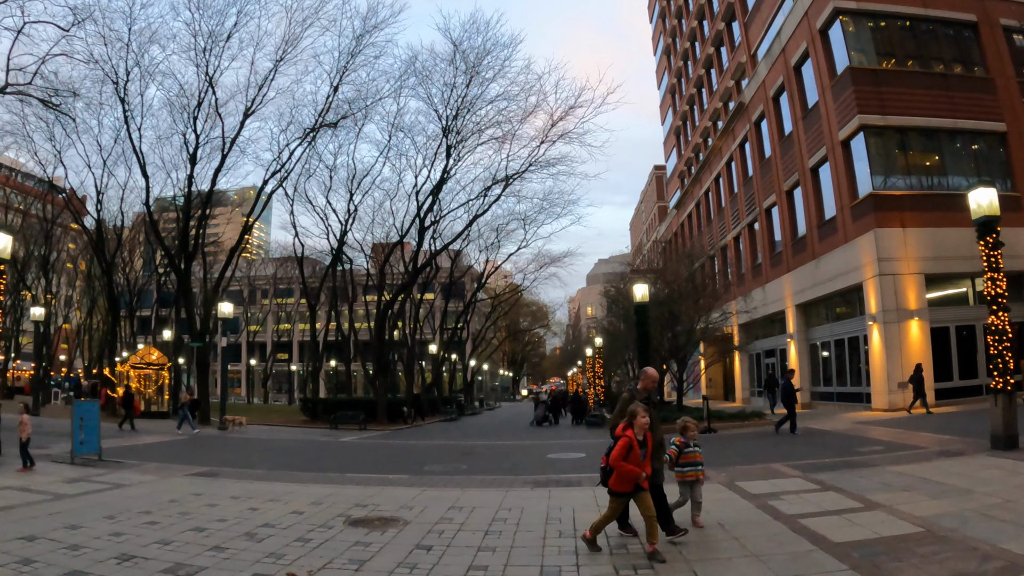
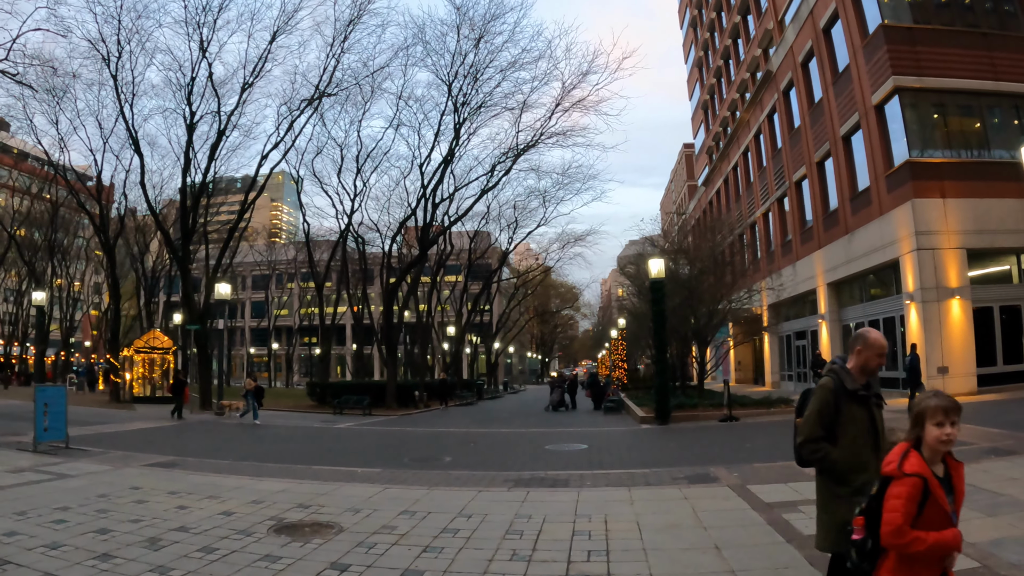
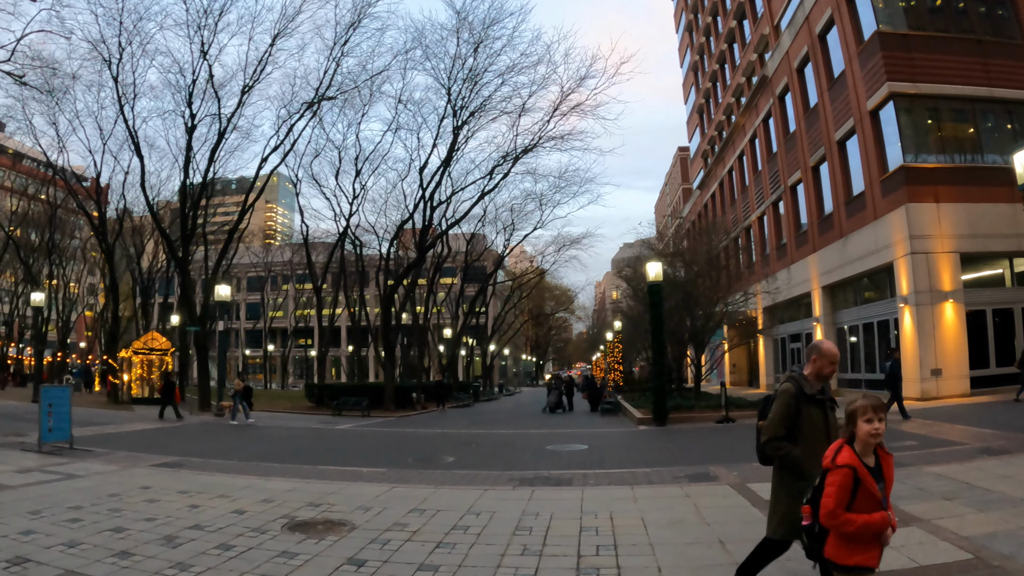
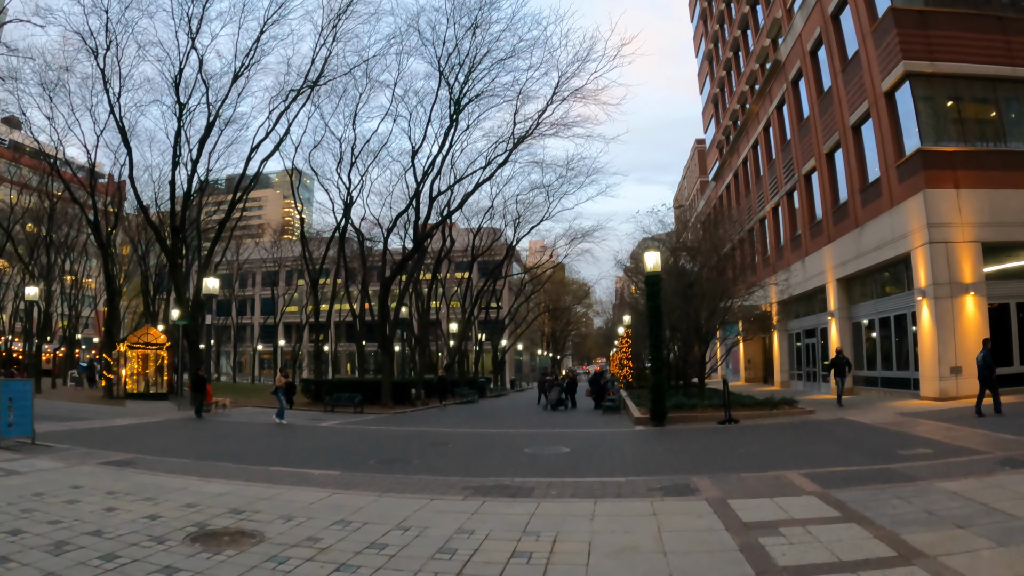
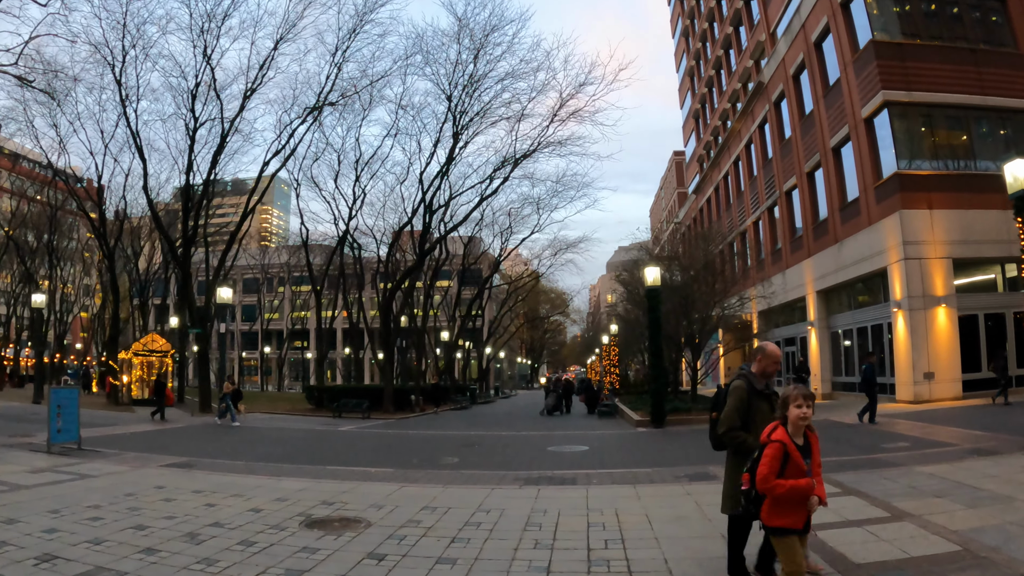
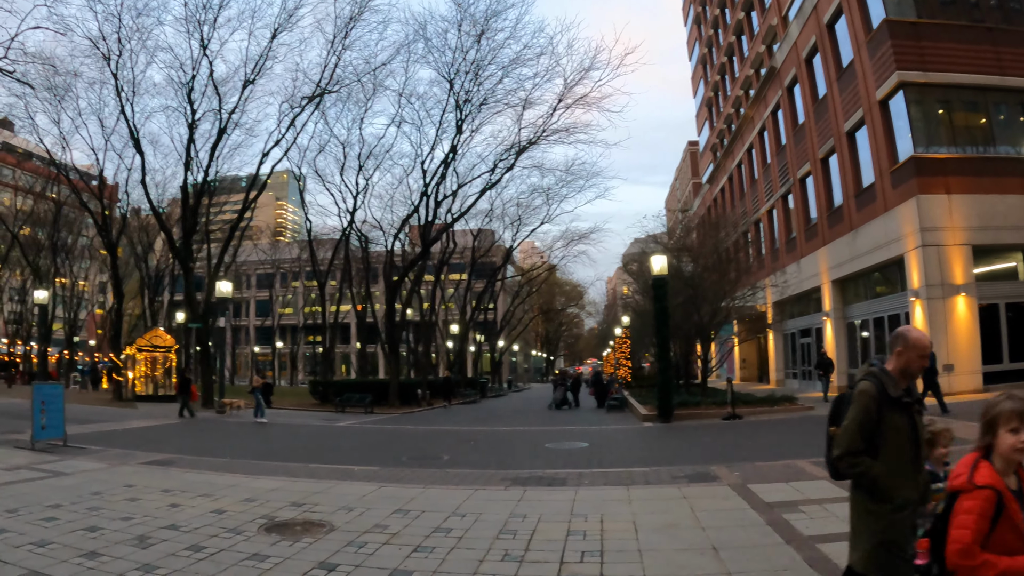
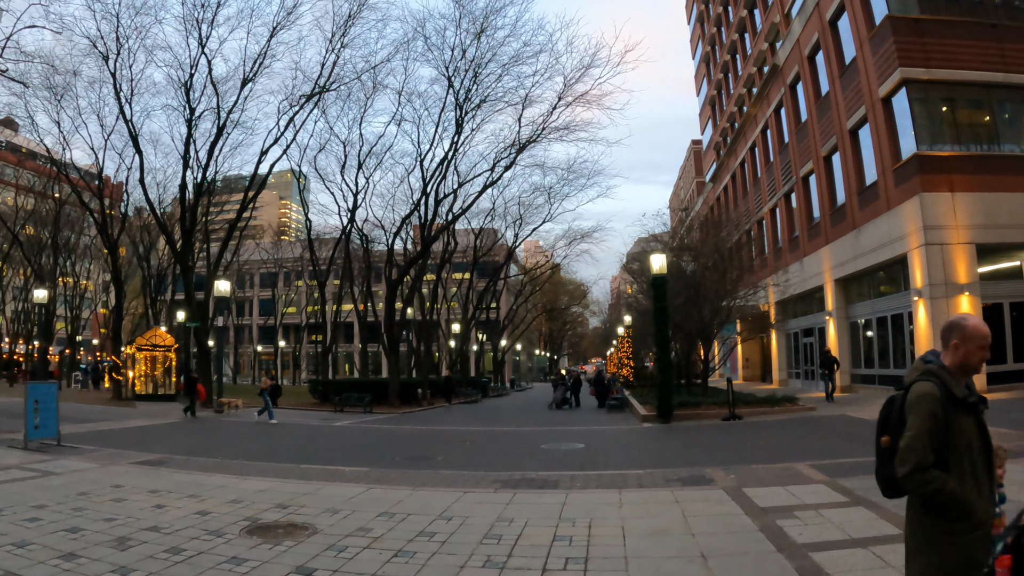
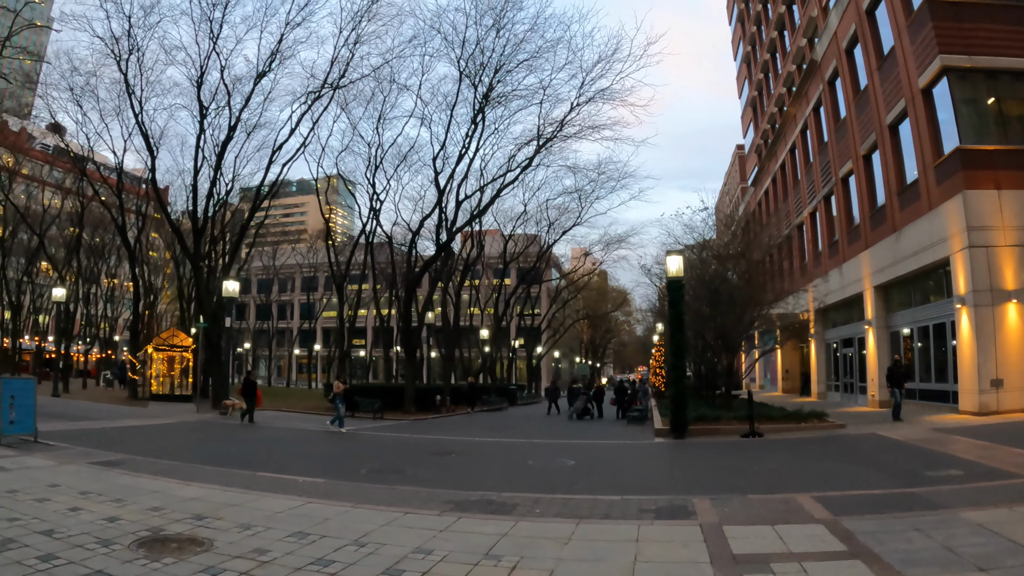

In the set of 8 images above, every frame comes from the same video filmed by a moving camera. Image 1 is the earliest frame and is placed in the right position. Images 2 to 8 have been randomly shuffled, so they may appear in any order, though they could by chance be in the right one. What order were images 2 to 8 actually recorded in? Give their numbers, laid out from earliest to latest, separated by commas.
5, 3, 2, 6, 7, 4, 8
